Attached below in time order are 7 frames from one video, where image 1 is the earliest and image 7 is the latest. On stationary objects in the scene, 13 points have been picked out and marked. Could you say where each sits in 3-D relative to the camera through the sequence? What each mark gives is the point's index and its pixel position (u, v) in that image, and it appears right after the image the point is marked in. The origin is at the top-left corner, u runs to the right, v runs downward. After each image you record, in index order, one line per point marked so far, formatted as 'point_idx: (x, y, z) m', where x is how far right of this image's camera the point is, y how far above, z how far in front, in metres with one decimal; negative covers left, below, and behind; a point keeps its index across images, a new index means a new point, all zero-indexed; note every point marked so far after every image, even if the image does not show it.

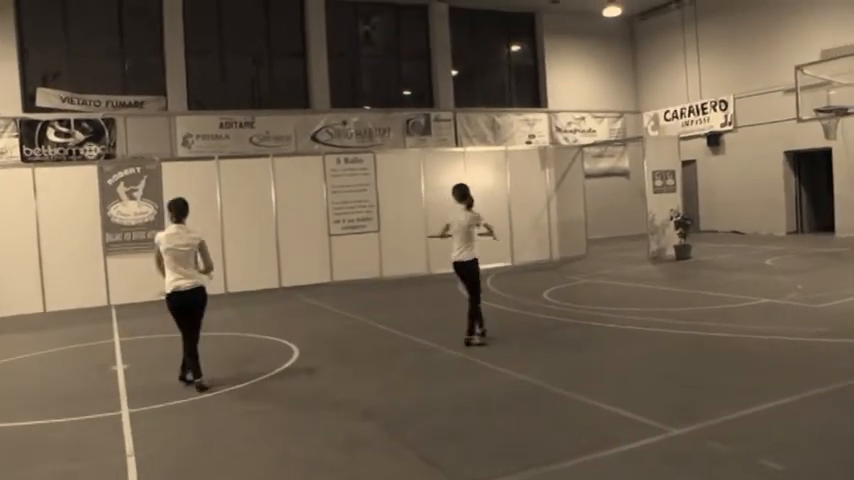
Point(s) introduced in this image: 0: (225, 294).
0: (-4.7, -1.3, +16.3) m
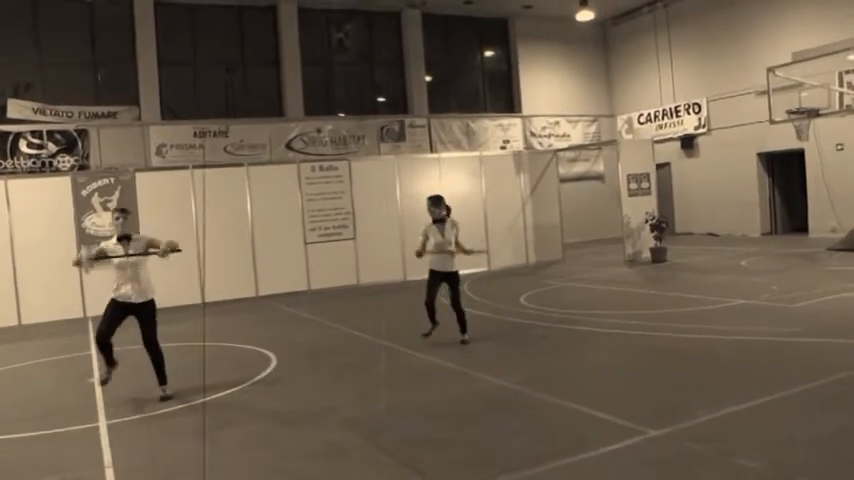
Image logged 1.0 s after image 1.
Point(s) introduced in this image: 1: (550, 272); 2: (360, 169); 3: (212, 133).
0: (-5.3, -1.5, +16.3) m
1: (+3.3, -0.8, +18.0) m
2: (-1.7, +1.8, +17.5) m
3: (-5.7, +2.9, +18.3) m
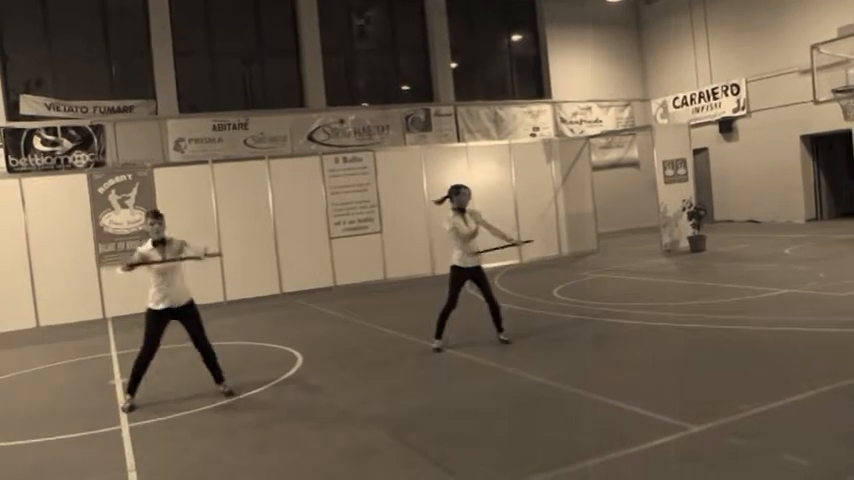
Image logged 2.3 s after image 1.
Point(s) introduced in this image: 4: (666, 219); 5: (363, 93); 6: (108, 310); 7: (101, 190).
0: (-4.6, -1.4, +15.8) m
1: (+4.0, -0.6, +17.4) m
2: (-1.0, +2.0, +16.9) m
3: (-5.1, +2.9, +17.7) m
4: (+5.6, +0.5, +16.4) m
5: (-1.9, +4.3, +19.9) m
6: (-6.9, -1.5, +15.1) m
7: (-7.0, +1.1, +15.0) m
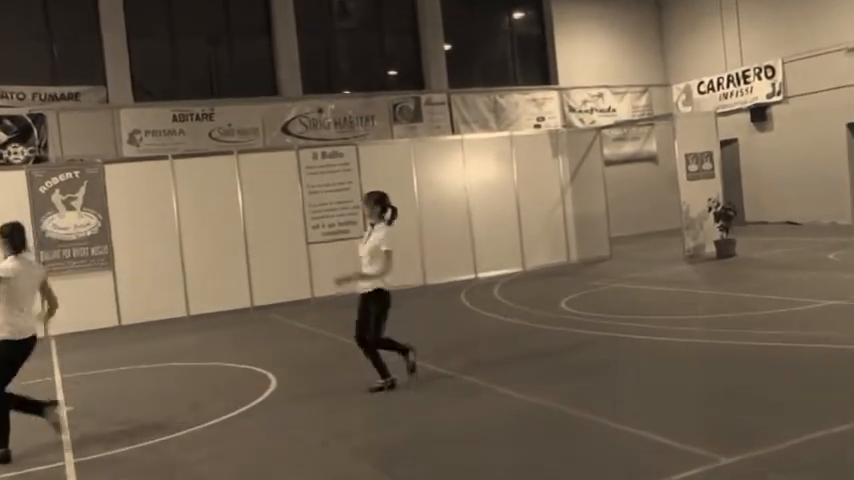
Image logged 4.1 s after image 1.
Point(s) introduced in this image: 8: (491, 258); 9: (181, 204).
0: (-4.8, -1.5, +13.9) m
1: (+3.8, -0.7, +15.4) m
2: (-1.2, +1.9, +14.9) m
3: (-5.3, +2.8, +15.8) m
4: (+5.4, +0.4, +14.4) m
5: (-2.1, +4.1, +18.0) m
6: (-7.1, -1.7, +13.1) m
7: (-7.2, +0.9, +13.1) m
8: (+1.5, -0.4, +15.6) m
9: (-4.9, +0.7, +13.9) m
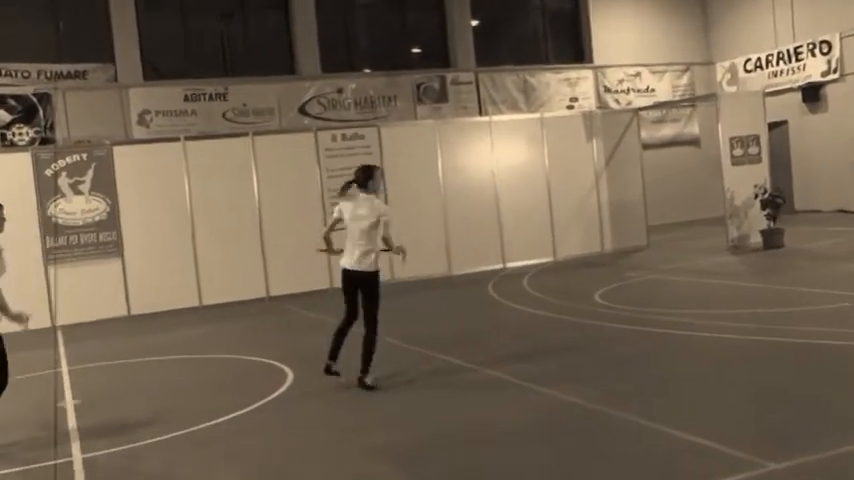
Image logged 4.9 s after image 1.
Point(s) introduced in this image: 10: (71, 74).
0: (-4.3, -1.3, +13.2) m
1: (+4.3, -0.4, +14.5) m
2: (-0.7, +2.1, +14.1) m
3: (-4.8, +3.1, +15.1) m
4: (+5.9, +0.6, +13.5) m
5: (-1.5, +4.4, +17.2) m
6: (-6.7, -1.4, +12.5) m
7: (-6.8, +1.2, +12.4) m
8: (+2.0, -0.1, +14.8) m
9: (-4.4, +1.0, +13.2) m
10: (-7.4, +3.4, +14.5) m
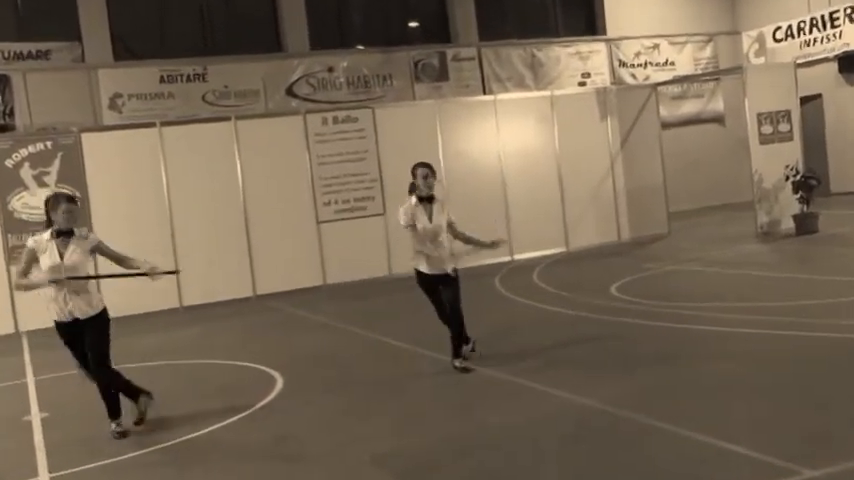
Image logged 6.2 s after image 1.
0: (-4.3, -1.2, +12.0) m
1: (+4.3, -0.2, +13.4) m
2: (-0.7, +2.3, +13.0) m
3: (-4.8, +3.2, +13.9) m
4: (+5.9, +0.9, +12.4) m
5: (-1.6, +4.6, +16.0) m
6: (-6.6, -1.4, +11.4) m
7: (-6.7, +1.2, +11.2) m
8: (+2.0, +0.1, +13.7) m
9: (-4.4, +1.0, +12.0) m
10: (-7.4, +3.5, +13.3) m
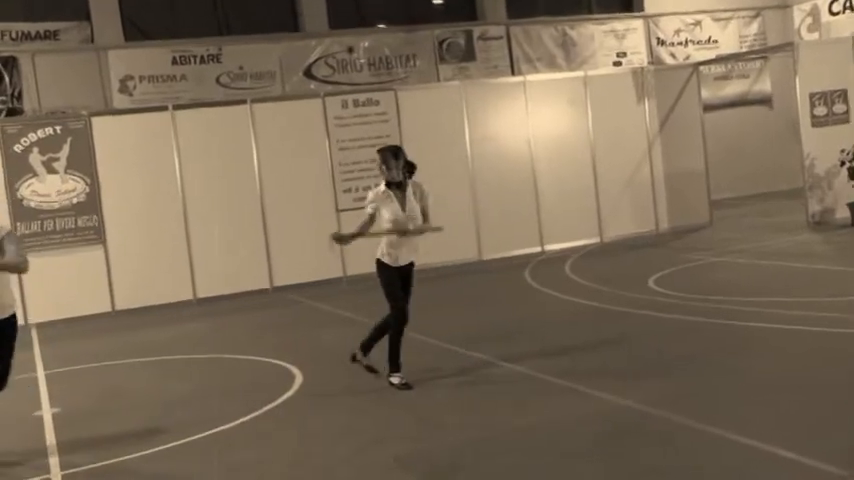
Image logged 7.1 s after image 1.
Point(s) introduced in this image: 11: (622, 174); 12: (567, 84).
0: (-3.9, -1.0, +11.5) m
1: (+4.8, 0.0, +12.5) m
2: (-0.3, +2.5, +12.3) m
3: (-4.3, +3.4, +13.4) m
4: (+6.4, +1.0, +11.5) m
5: (-1.0, +4.8, +15.3) m
6: (-6.2, -1.2, +11.0) m
7: (-6.4, +1.4, +10.8) m
8: (+2.5, +0.2, +12.9) m
9: (-4.0, +1.2, +11.5) m
10: (-7.0, +3.7, +12.9) m
11: (+3.6, +1.2, +13.3) m
12: (+2.5, +2.8, +13.0) m
